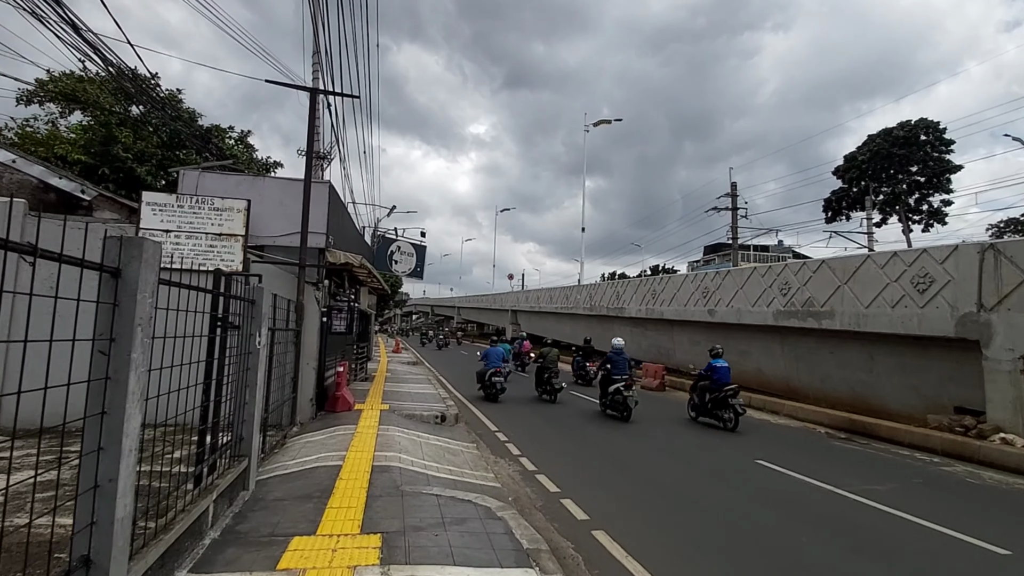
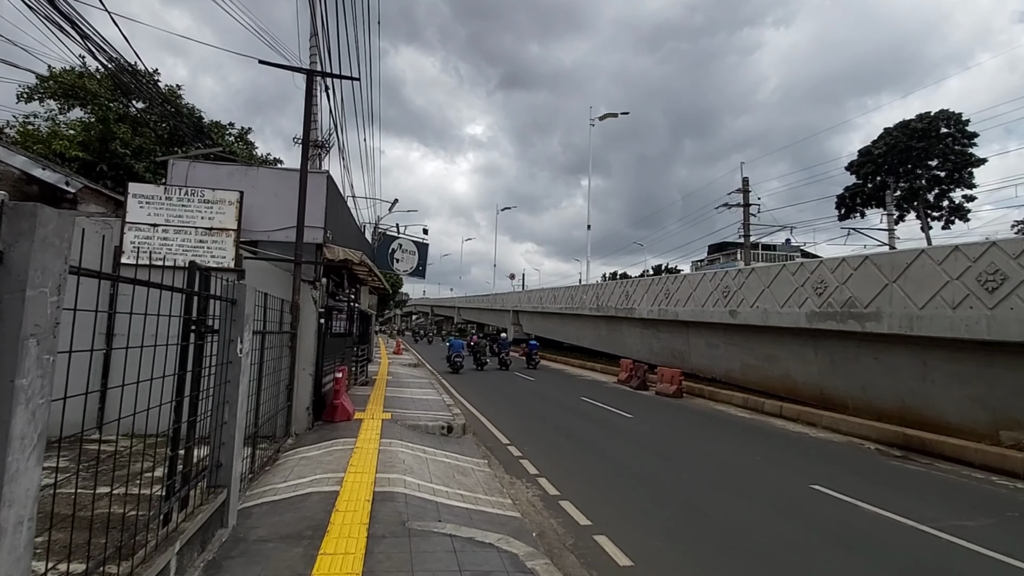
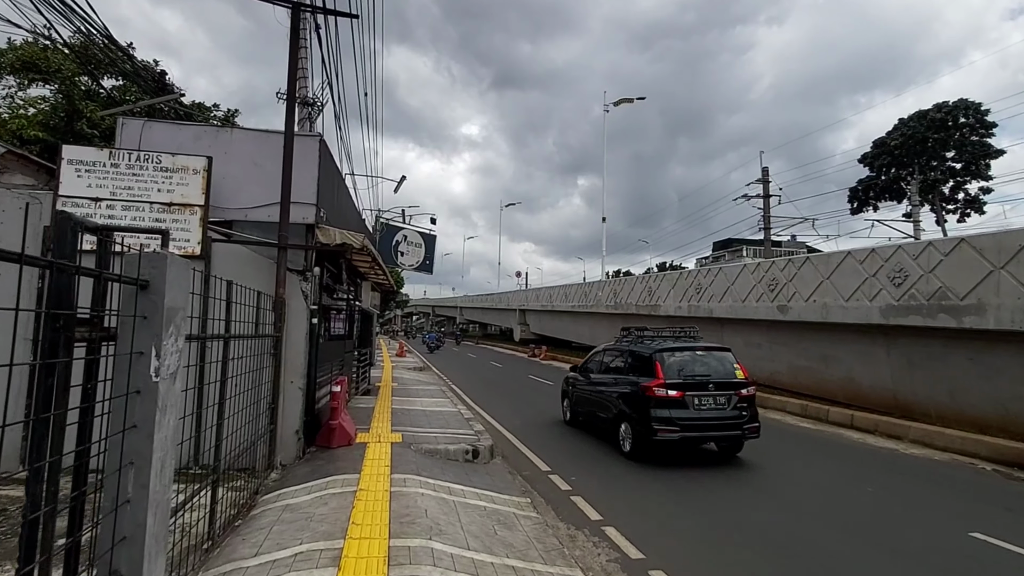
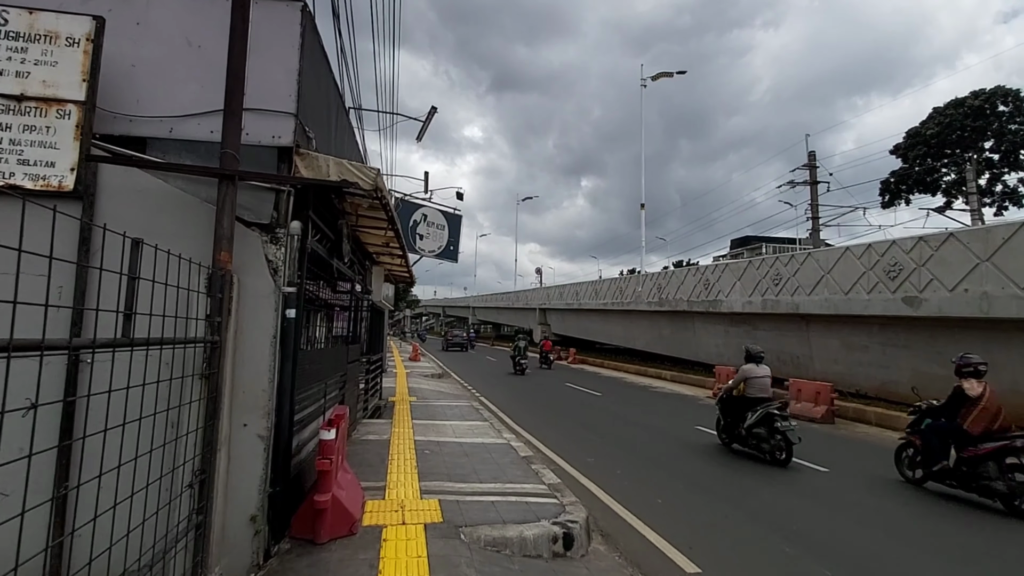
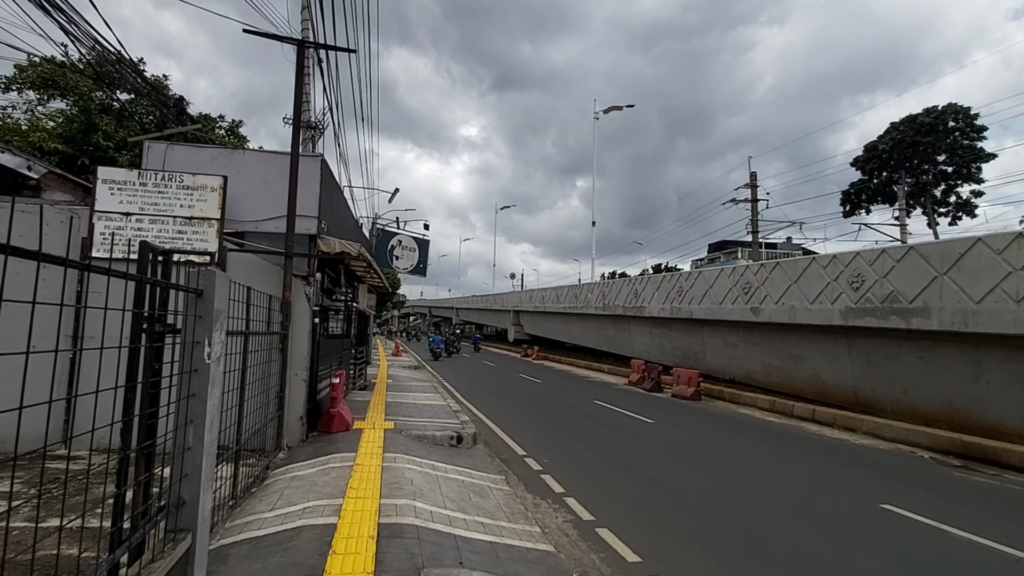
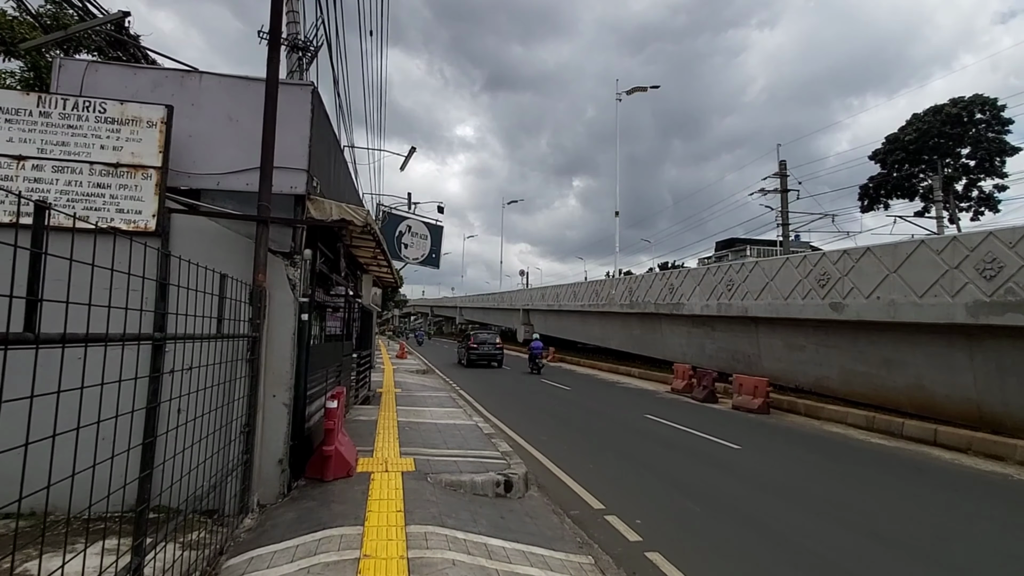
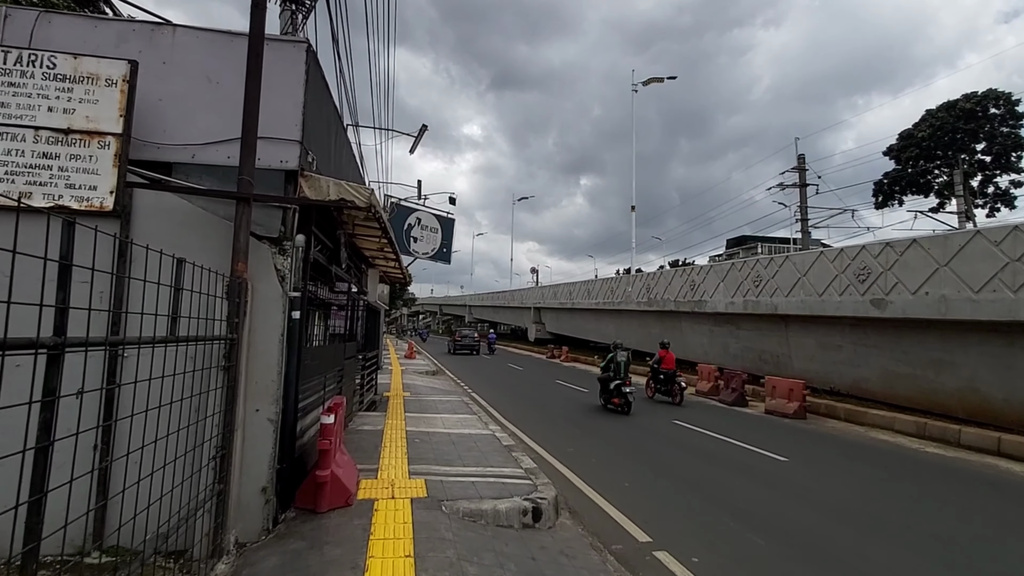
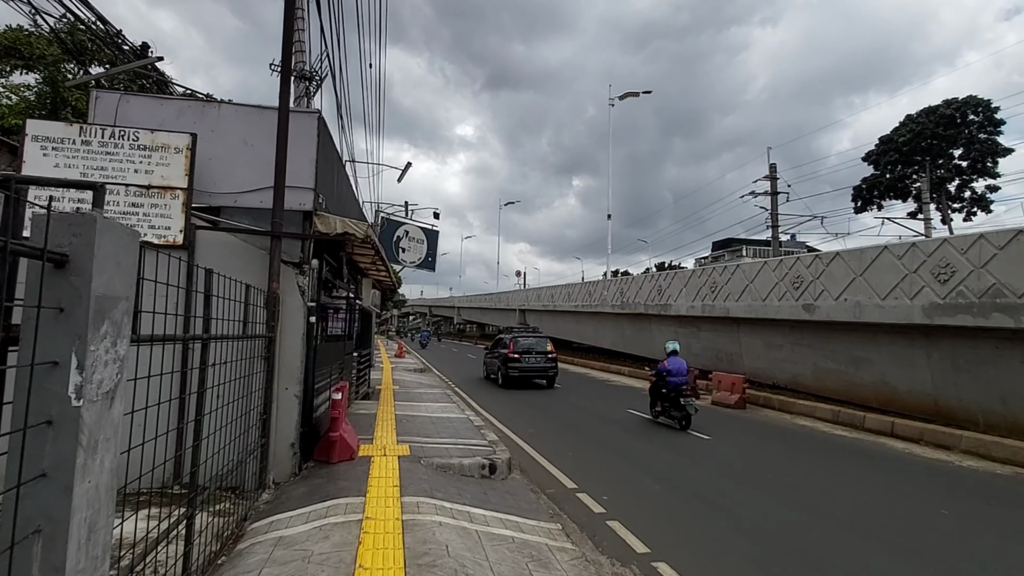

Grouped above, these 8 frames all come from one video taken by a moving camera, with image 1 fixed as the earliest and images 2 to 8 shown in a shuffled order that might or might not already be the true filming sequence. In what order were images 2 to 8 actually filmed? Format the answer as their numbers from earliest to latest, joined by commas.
2, 5, 3, 8, 6, 7, 4
